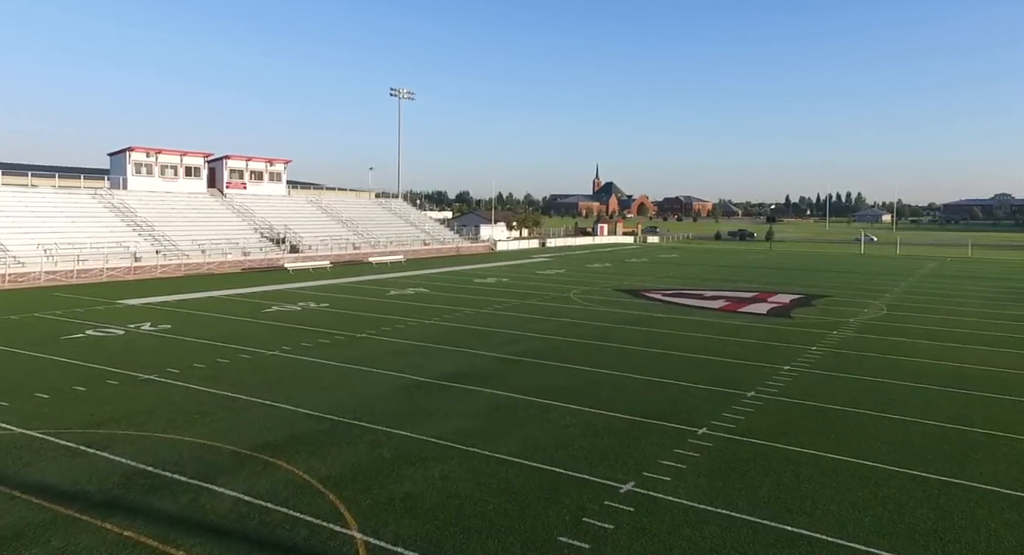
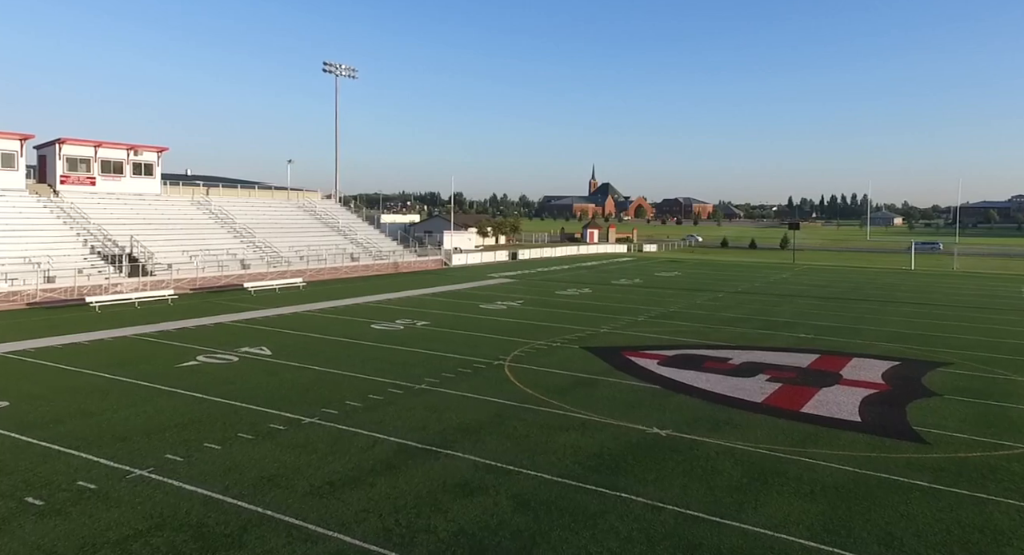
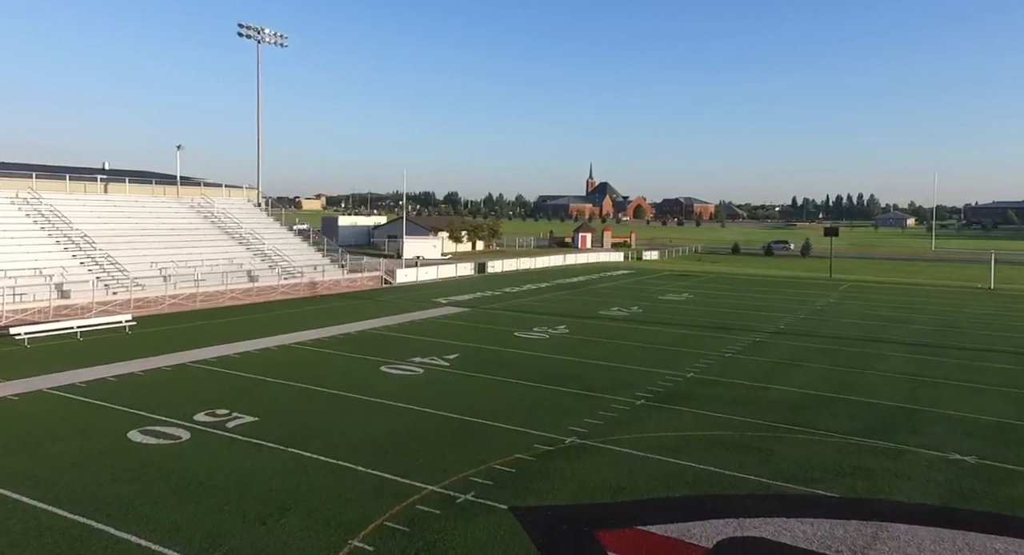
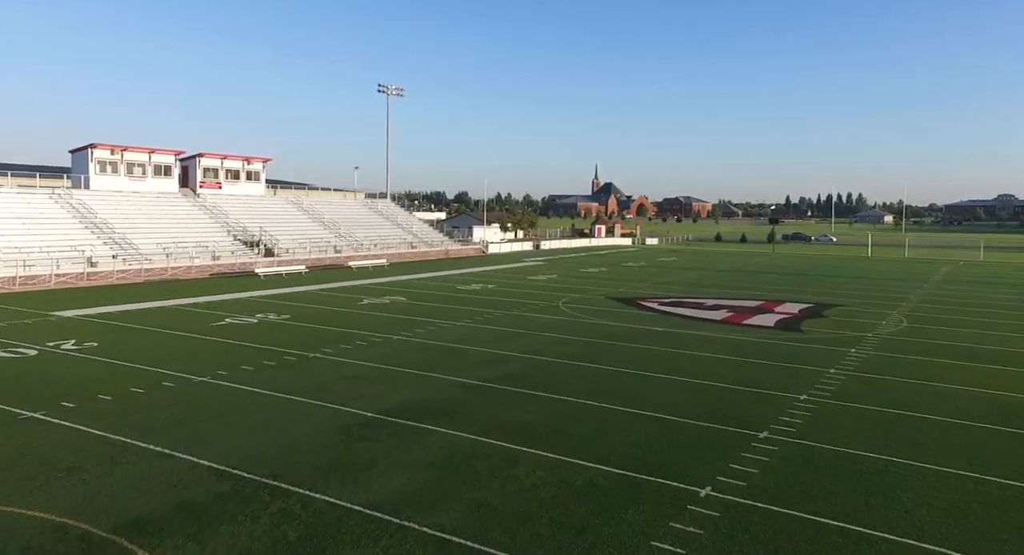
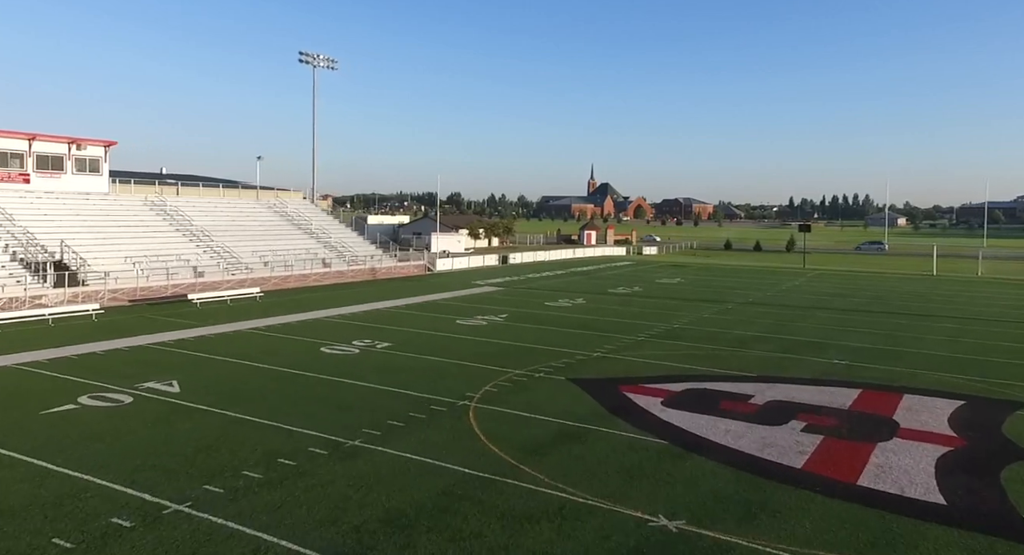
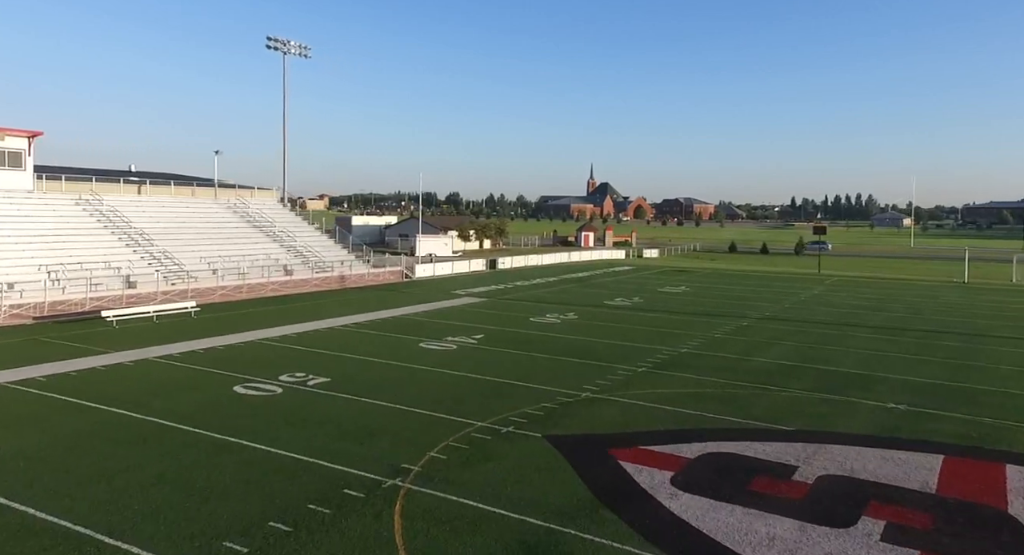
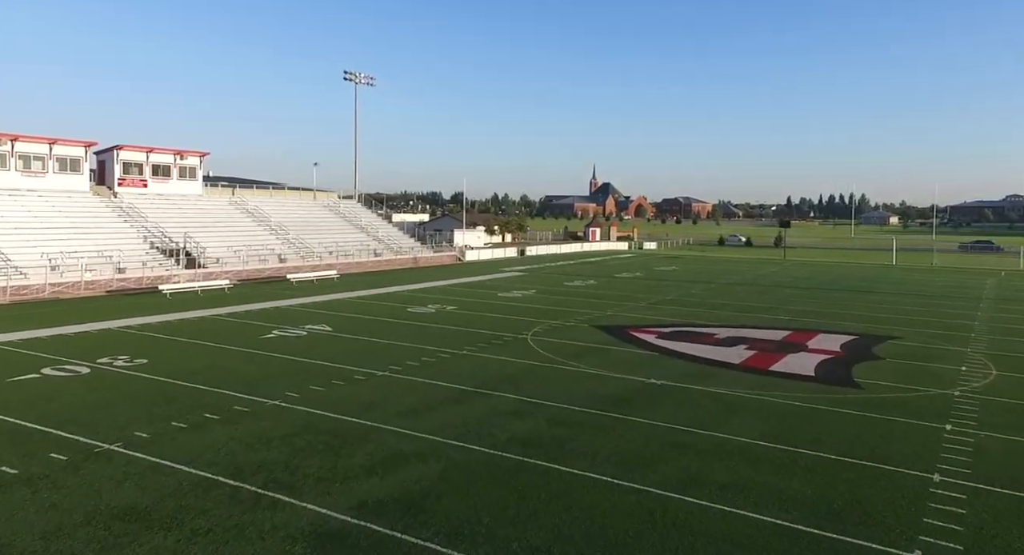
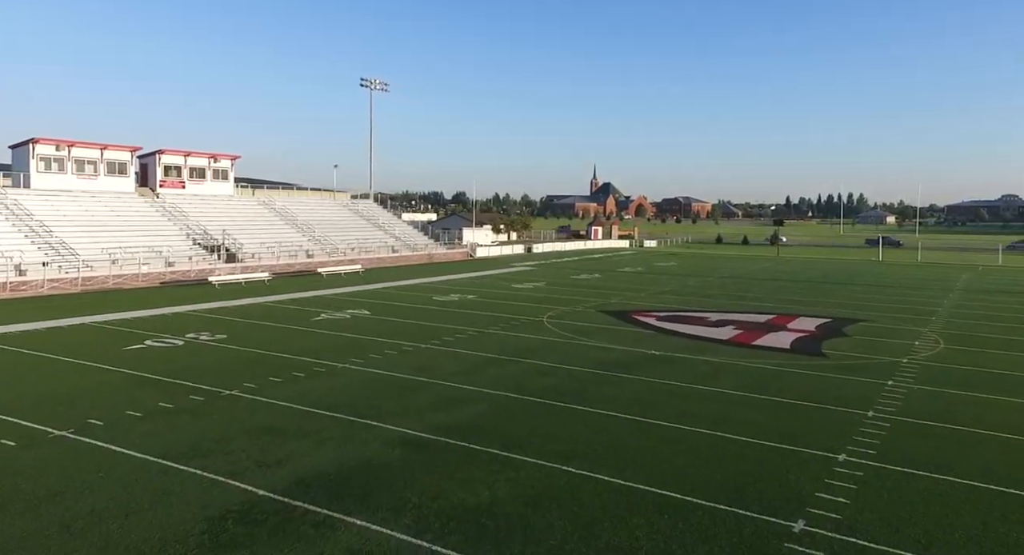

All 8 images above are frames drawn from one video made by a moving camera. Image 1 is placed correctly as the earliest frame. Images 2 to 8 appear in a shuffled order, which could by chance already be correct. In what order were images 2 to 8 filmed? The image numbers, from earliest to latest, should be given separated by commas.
4, 8, 7, 2, 5, 6, 3
